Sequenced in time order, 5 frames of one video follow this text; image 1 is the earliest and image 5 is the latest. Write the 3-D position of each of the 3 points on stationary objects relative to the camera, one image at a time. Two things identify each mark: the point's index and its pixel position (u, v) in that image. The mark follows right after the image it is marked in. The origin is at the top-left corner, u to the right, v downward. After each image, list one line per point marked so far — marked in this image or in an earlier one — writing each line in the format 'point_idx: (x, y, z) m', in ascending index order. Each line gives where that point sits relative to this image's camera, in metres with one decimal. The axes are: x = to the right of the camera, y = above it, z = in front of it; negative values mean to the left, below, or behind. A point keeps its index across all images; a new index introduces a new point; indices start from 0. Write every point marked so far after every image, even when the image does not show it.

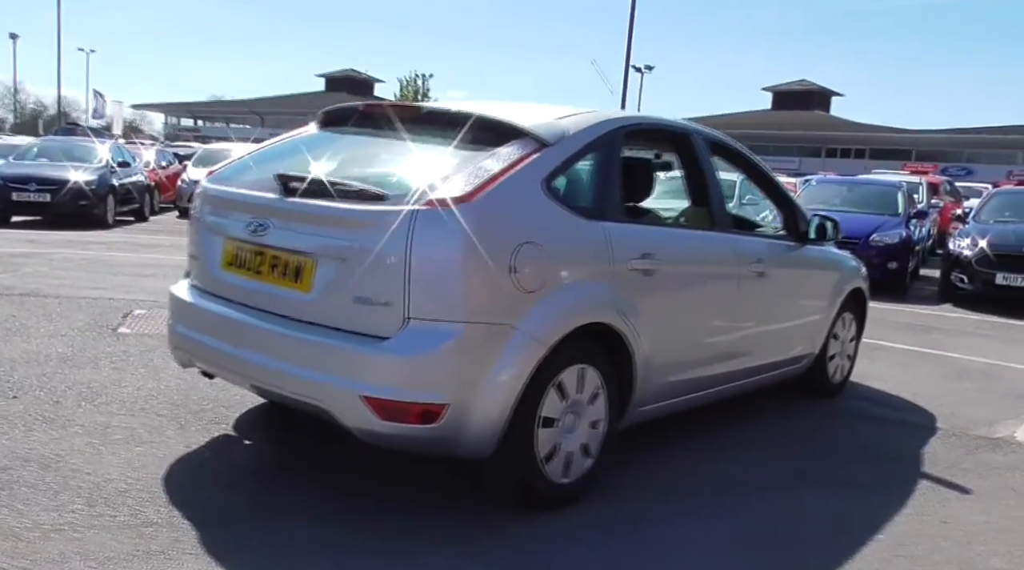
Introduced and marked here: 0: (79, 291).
0: (-4.2, -0.1, +7.8) m
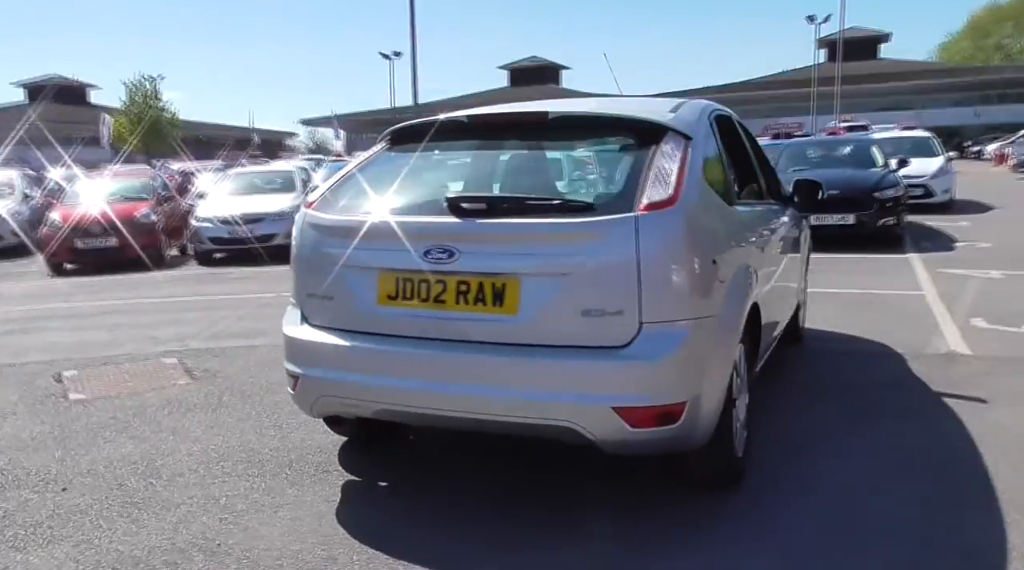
0: (-4.6, -0.6, +6.6) m
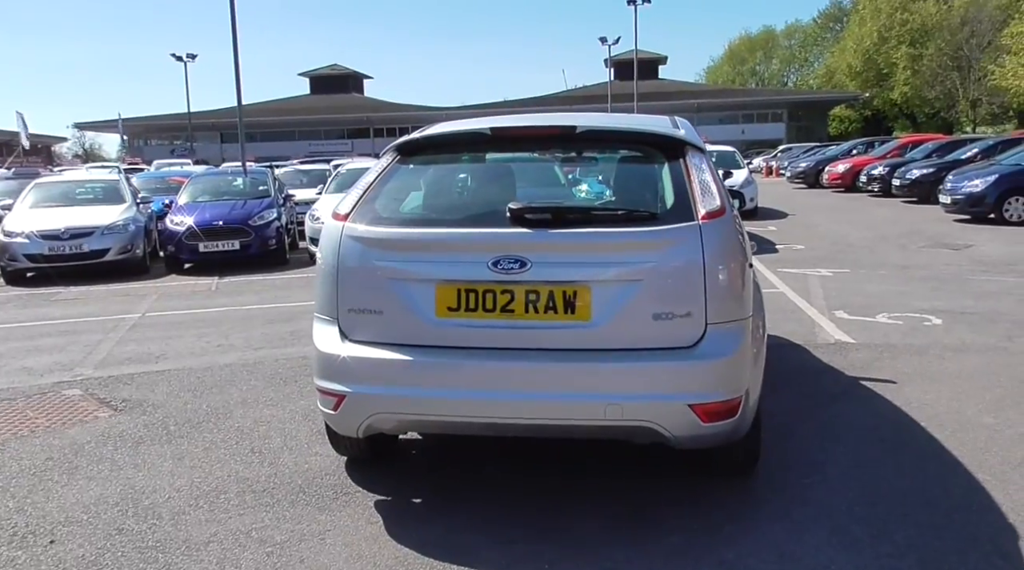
0: (-5.1, -0.9, +5.5) m
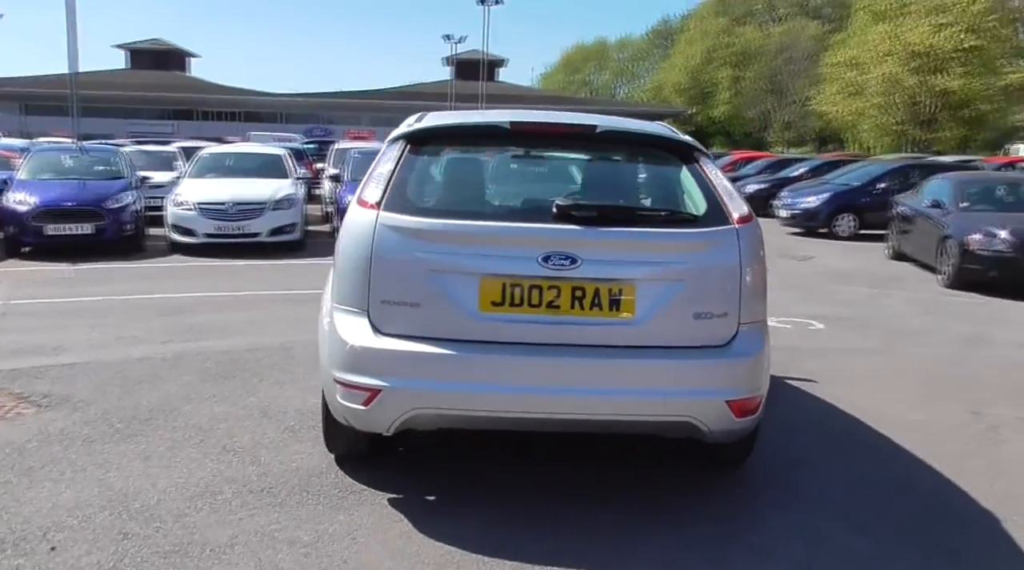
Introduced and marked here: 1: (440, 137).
0: (-5.3, -0.7, +4.5) m
1: (-0.3, +0.7, +3.7) m
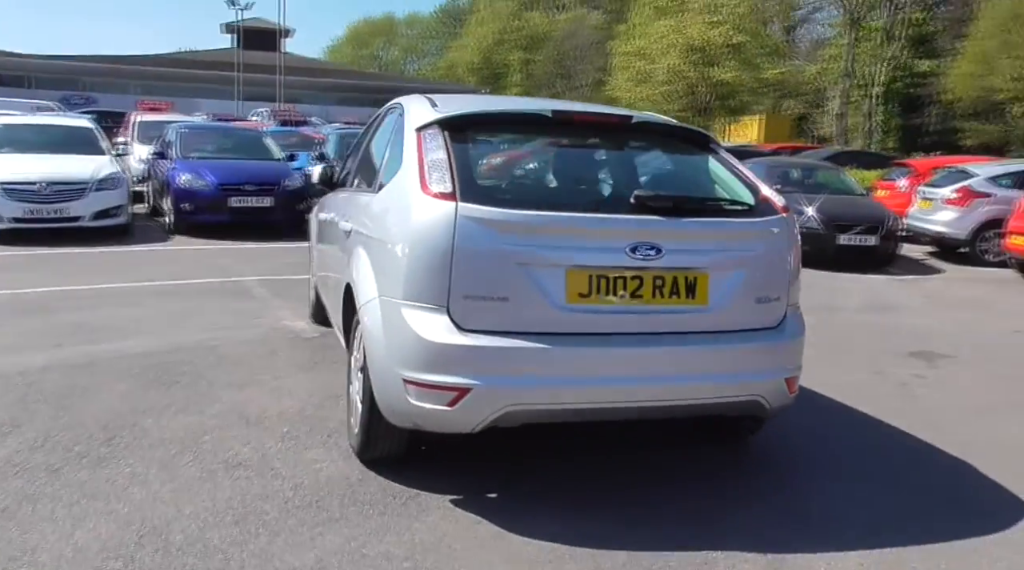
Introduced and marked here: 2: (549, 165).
0: (-5.2, -0.8, +3.1) m
1: (-0.1, +0.7, +3.5) m
2: (+0.2, +0.5, +3.4) m
